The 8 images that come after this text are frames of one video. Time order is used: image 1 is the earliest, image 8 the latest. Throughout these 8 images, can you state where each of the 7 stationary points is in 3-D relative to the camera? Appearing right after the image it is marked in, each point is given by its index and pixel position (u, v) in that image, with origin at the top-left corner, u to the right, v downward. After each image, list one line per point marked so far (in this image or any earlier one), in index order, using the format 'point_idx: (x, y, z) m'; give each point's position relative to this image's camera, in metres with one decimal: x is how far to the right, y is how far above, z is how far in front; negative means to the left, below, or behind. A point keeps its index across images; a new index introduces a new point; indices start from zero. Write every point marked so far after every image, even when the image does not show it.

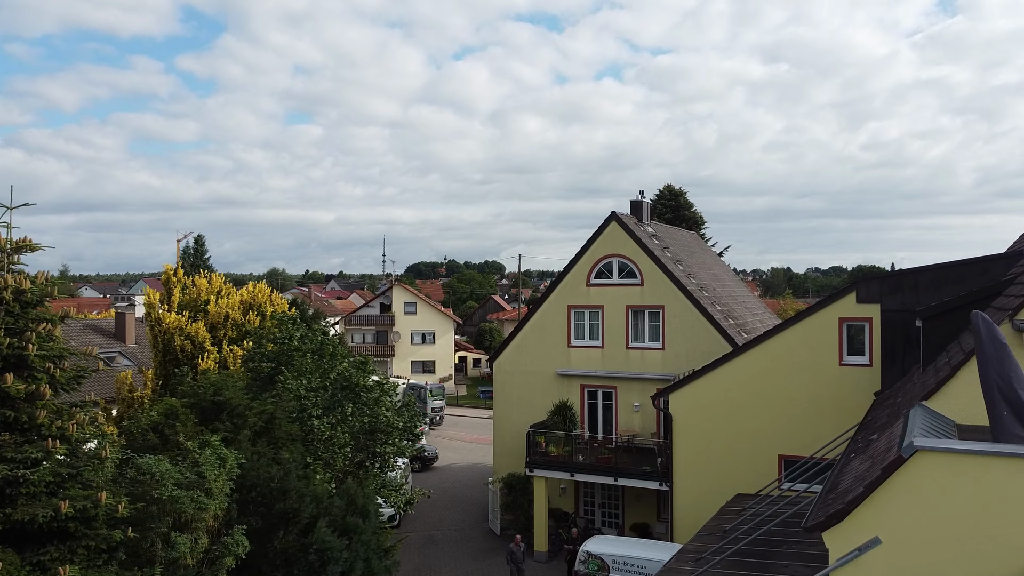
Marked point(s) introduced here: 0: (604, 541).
0: (+1.9, -5.6, +19.2) m
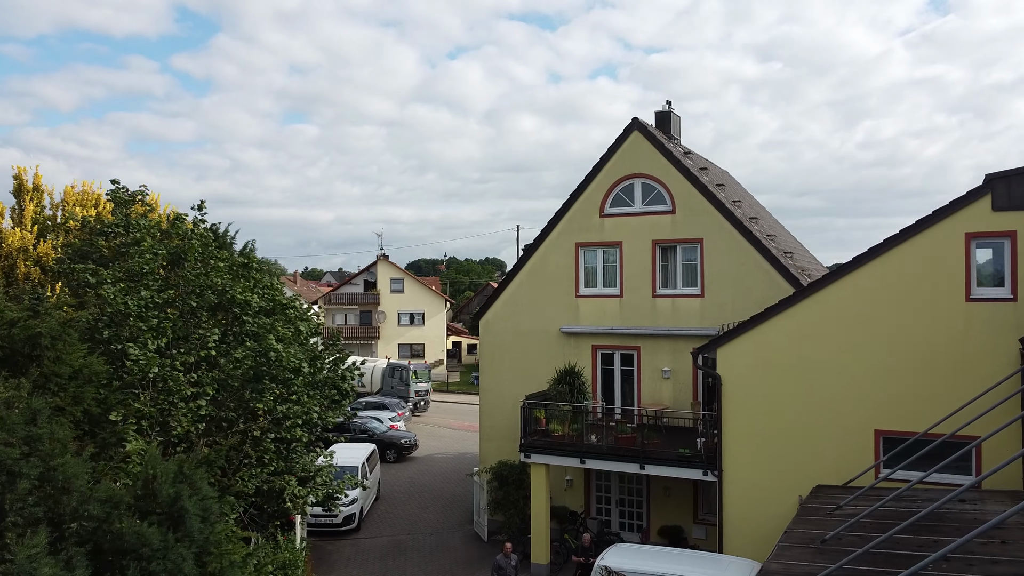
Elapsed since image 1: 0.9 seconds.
0: (+1.7, -4.2, +13.6) m
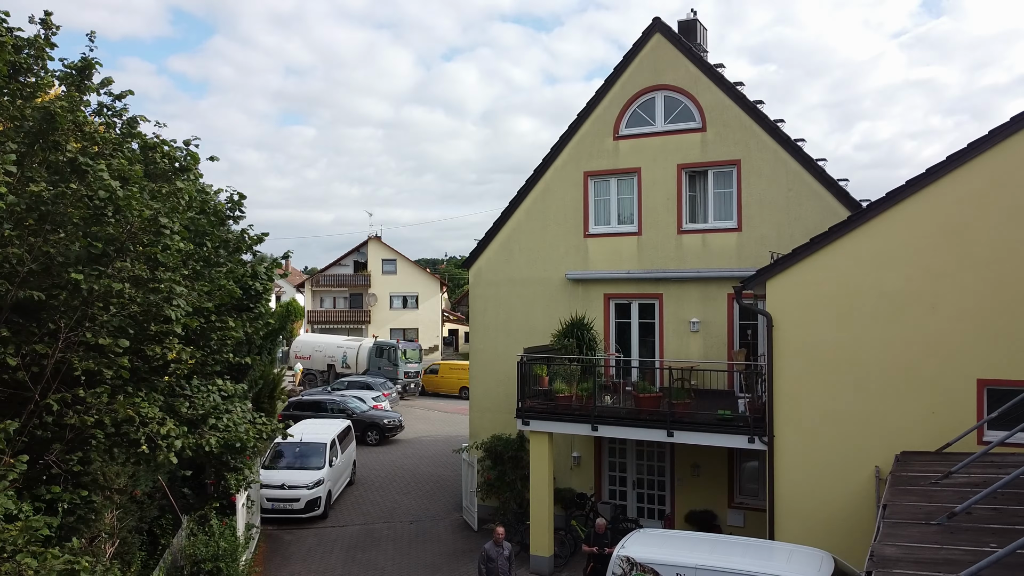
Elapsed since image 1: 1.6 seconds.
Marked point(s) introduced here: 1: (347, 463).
0: (+1.6, -3.1, +10.5) m
1: (-3.5, -3.7, +18.7) m
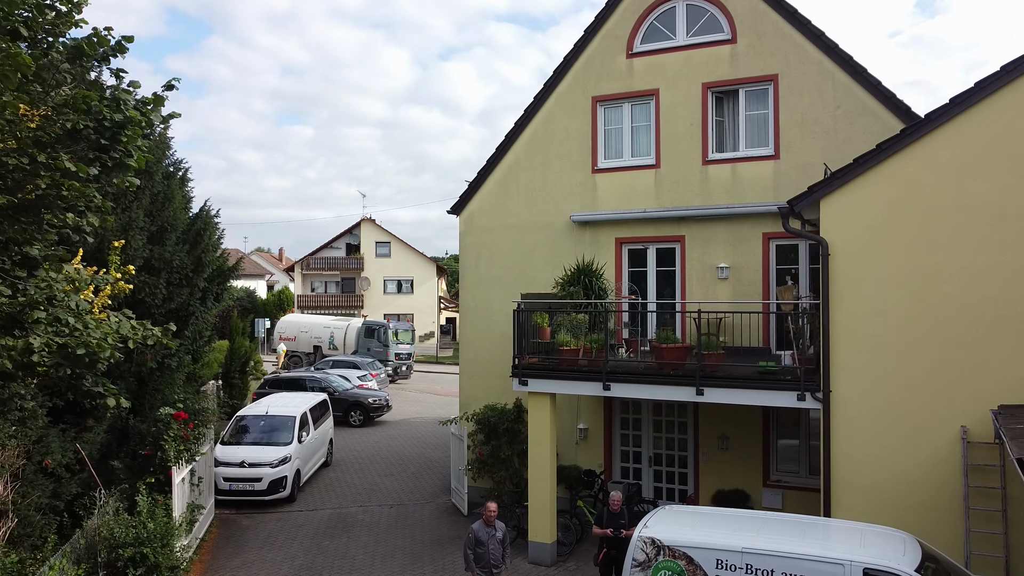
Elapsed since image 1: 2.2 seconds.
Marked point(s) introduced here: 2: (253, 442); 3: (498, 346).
0: (+1.6, -2.2, +8.3) m
1: (-3.6, -2.9, +16.5) m
2: (-4.3, -2.5, +14.6) m
3: (-0.2, -0.9, +14.1) m
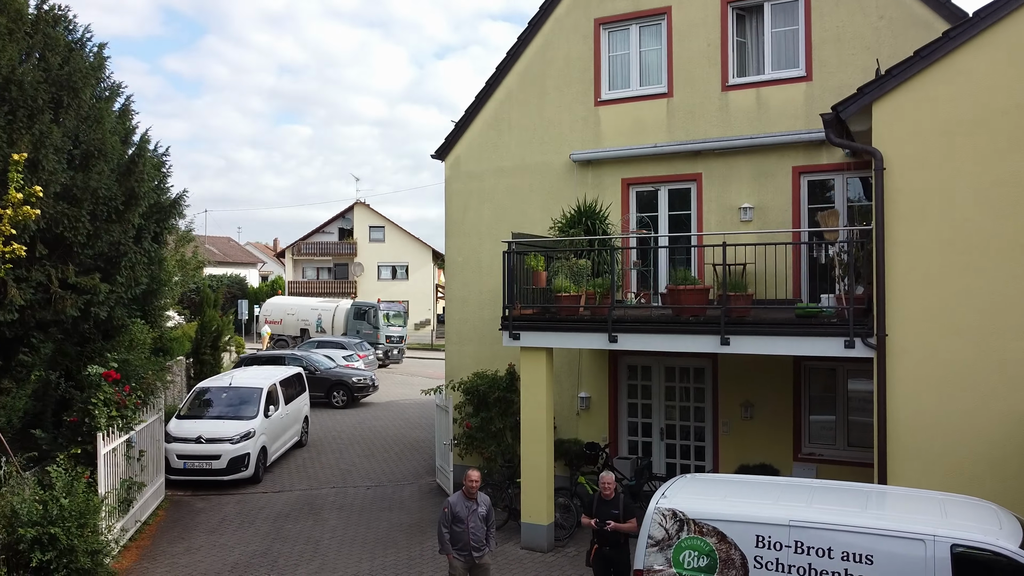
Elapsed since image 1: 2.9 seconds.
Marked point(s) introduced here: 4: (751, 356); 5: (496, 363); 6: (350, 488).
0: (+1.4, -1.5, +6.7) m
1: (-3.7, -2.2, +14.8) m
2: (-4.4, -1.9, +13.0) m
3: (-0.3, -0.3, +12.5) m
4: (+2.9, -0.8, +10.6) m
5: (-0.2, -1.1, +12.4) m
6: (-2.3, -2.9, +12.6) m
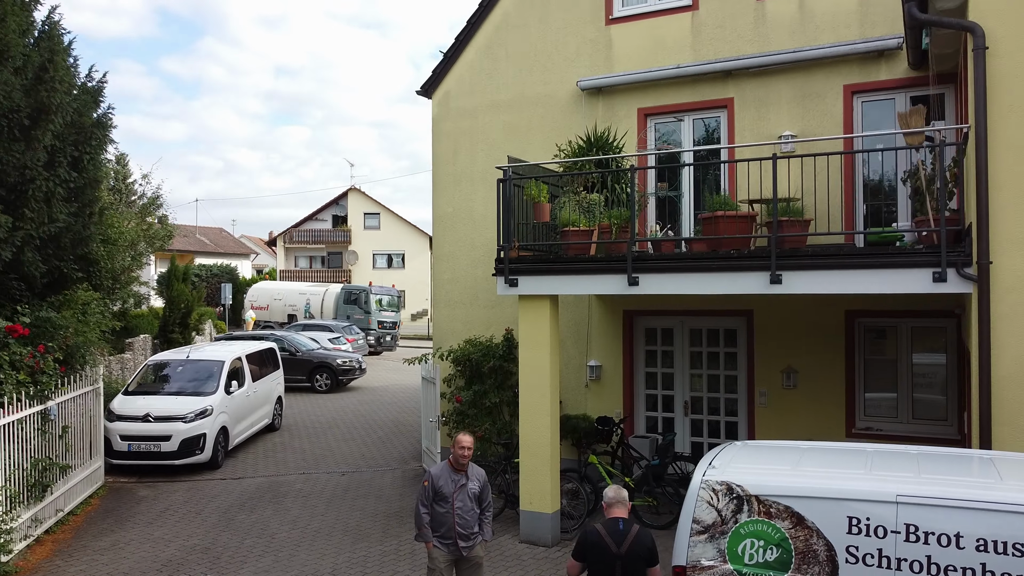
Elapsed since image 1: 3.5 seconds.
0: (+1.4, -1.0, +5.0) m
1: (-3.7, -1.7, +13.1) m
2: (-4.4, -1.3, +11.3) m
3: (-0.4, +0.3, +10.8) m
4: (+2.8, -0.3, +8.9) m
5: (-0.3, -0.5, +10.7) m
6: (-2.3, -2.3, +10.9) m
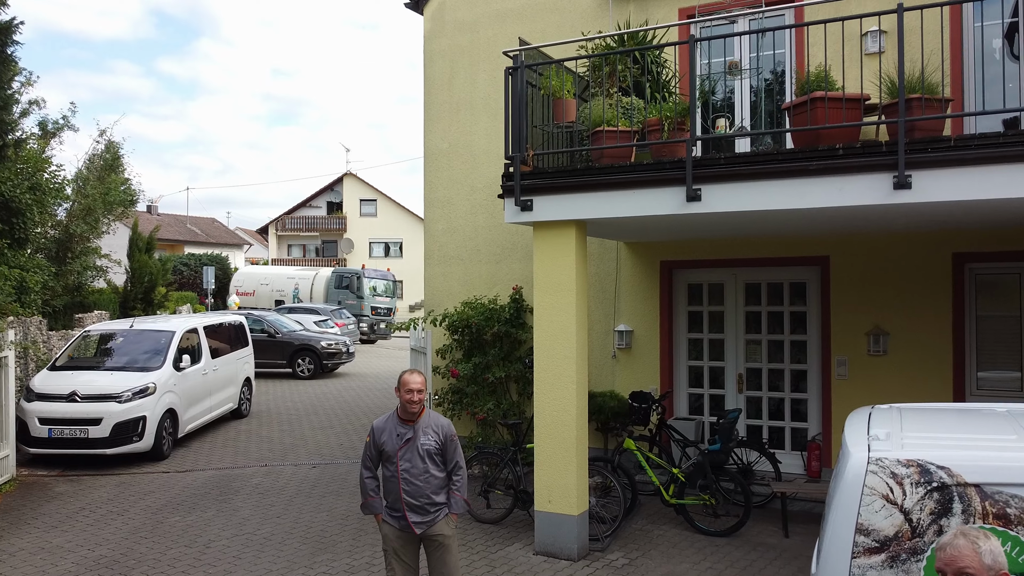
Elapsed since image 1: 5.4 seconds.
0: (+1.5, -0.5, +3.0) m
1: (-3.6, -1.2, +11.2) m
2: (-4.3, -0.8, +9.4) m
3: (-0.3, +0.8, +8.8) m
4: (+2.9, +0.2, +6.9) m
5: (-0.2, 0.0, +8.8) m
6: (-2.2, -1.8, +8.9) m
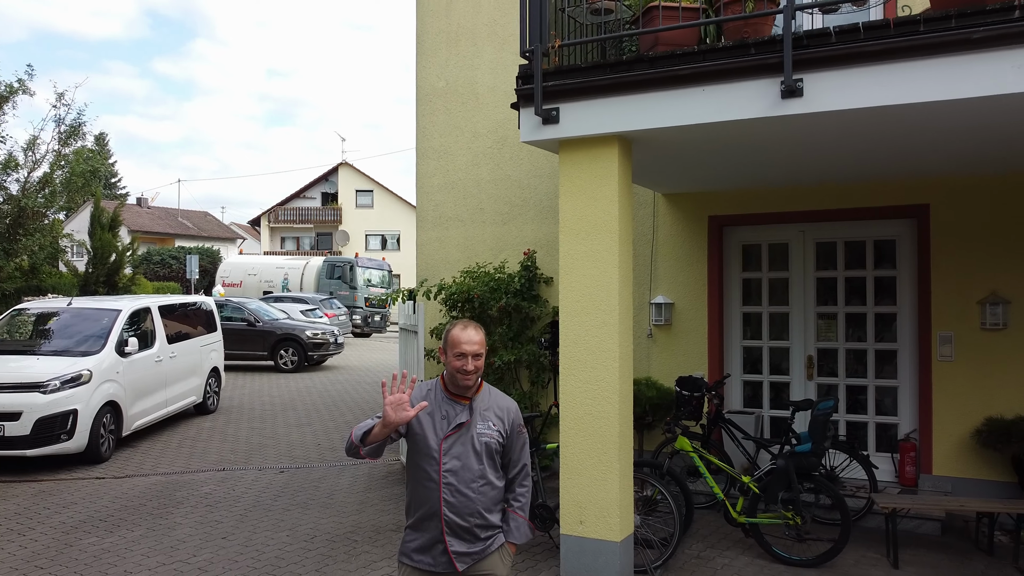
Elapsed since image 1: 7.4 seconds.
0: (+1.6, -0.2, +1.5) m
1: (-3.5, -0.9, +9.7) m
2: (-4.3, -0.6, +7.8) m
3: (-0.2, +1.1, +7.3) m
4: (+3.0, +0.5, +5.4) m
5: (-0.1, +0.3, +7.2) m
6: (-2.2, -1.5, +7.4) m
